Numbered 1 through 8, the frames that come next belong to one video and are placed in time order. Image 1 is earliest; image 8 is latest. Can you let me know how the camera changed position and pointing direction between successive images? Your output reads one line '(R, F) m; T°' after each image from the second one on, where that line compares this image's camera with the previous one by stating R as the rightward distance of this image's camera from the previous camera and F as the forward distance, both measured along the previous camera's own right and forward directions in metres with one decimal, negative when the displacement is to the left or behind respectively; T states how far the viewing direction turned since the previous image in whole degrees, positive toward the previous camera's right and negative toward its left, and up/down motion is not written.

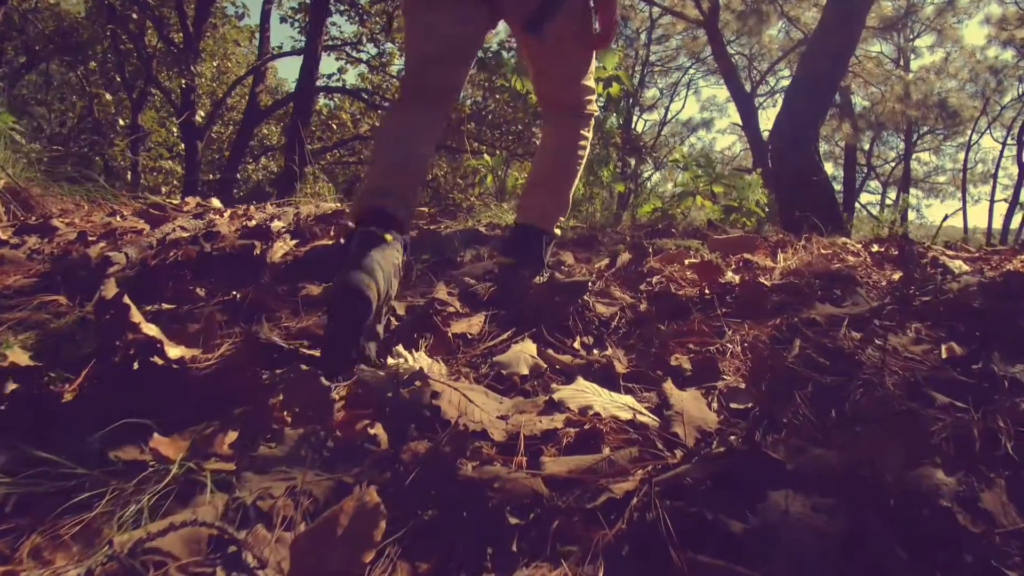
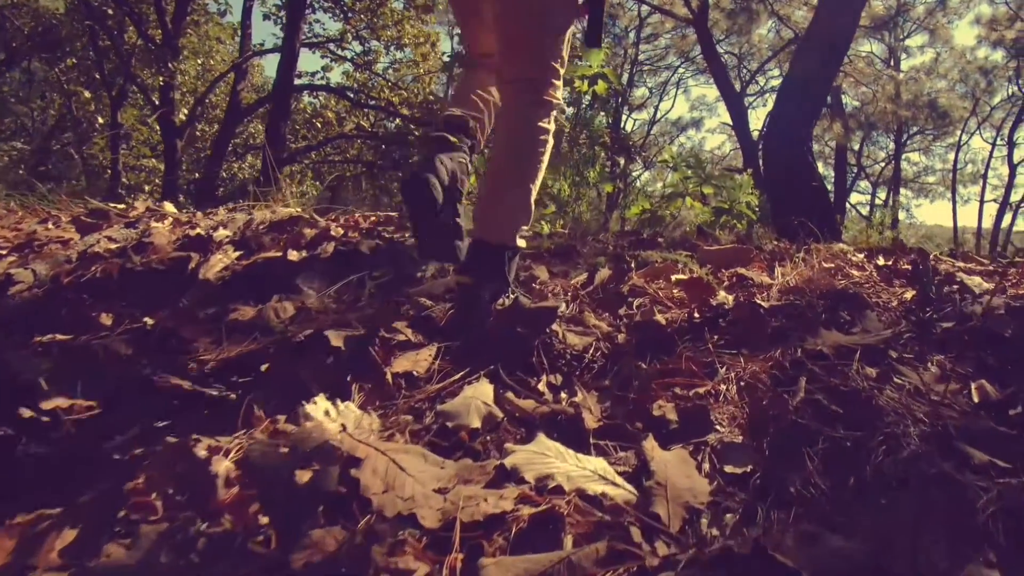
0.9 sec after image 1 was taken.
(+0.1, +0.3) m; +1°
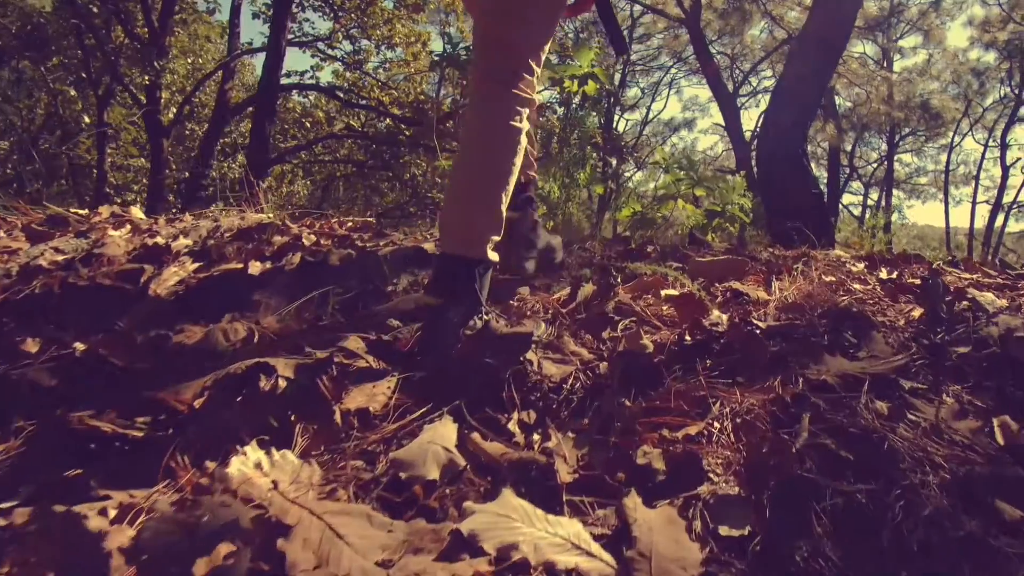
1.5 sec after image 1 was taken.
(0.0, +0.2) m; 0°
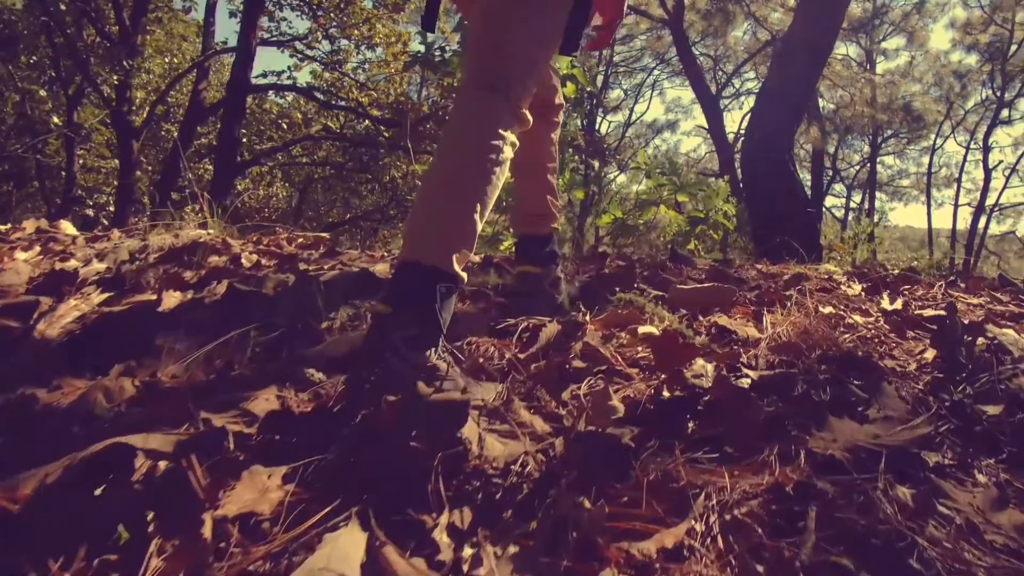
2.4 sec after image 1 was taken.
(+0.1, +0.3) m; +1°
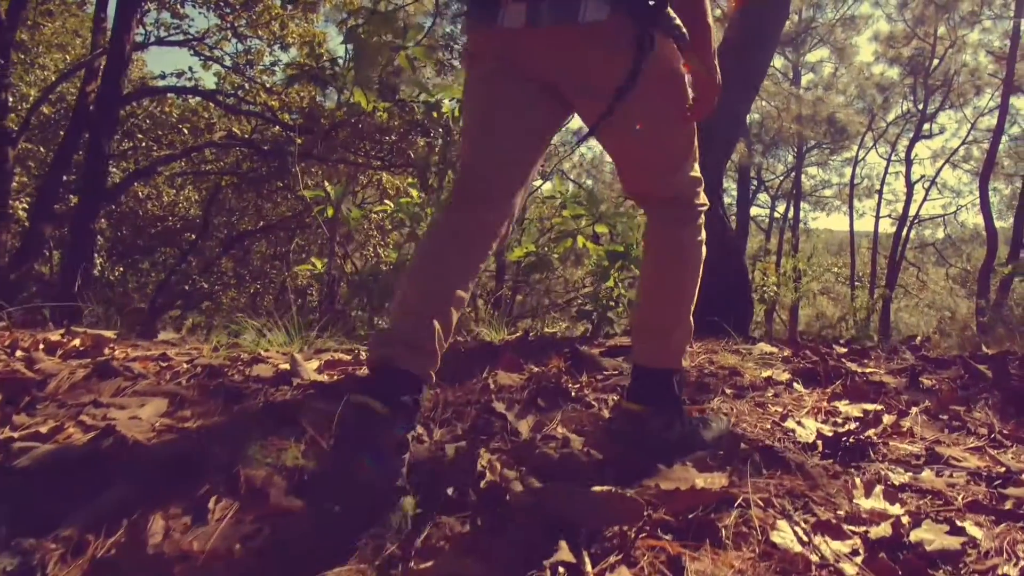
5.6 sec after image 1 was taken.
(+0.2, +0.8) m; +4°
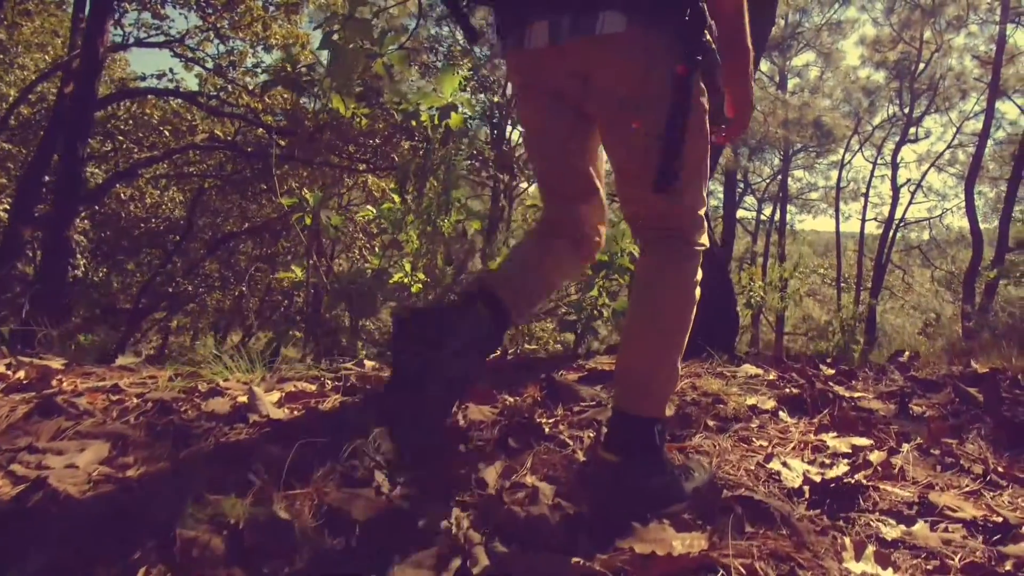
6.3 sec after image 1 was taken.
(0.0, +0.1) m; +1°
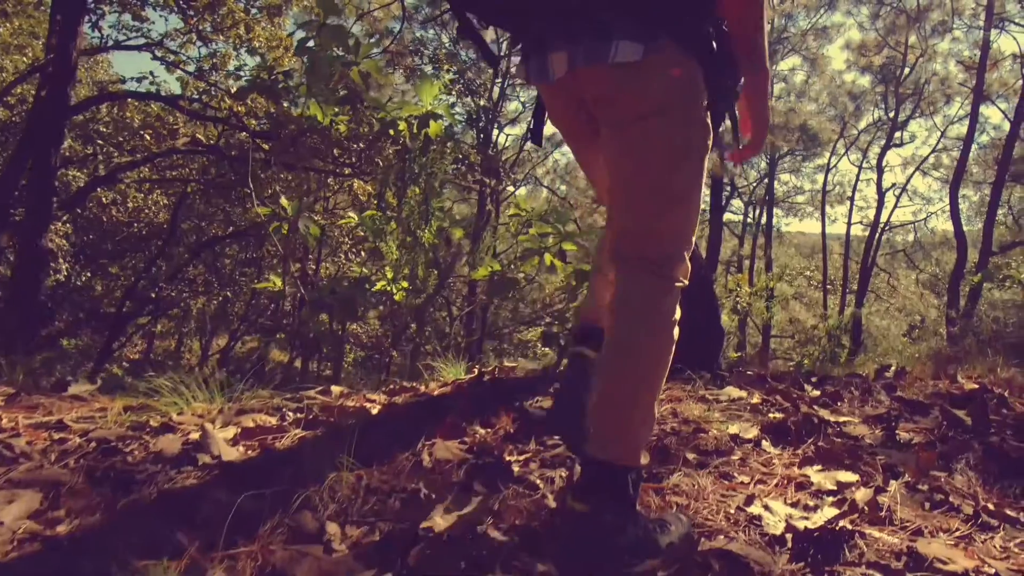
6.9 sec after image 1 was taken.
(0.0, +0.1) m; +1°
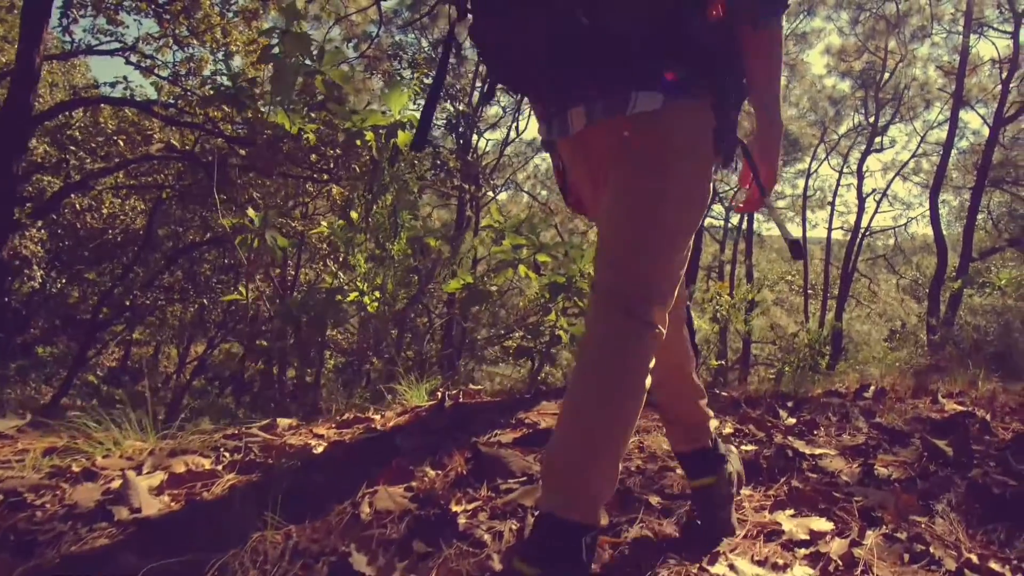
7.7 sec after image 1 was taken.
(+0.1, +0.2) m; +1°
